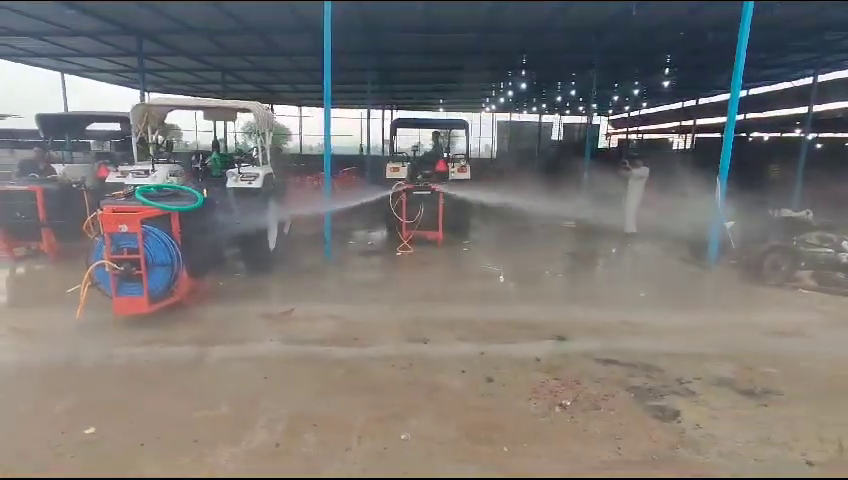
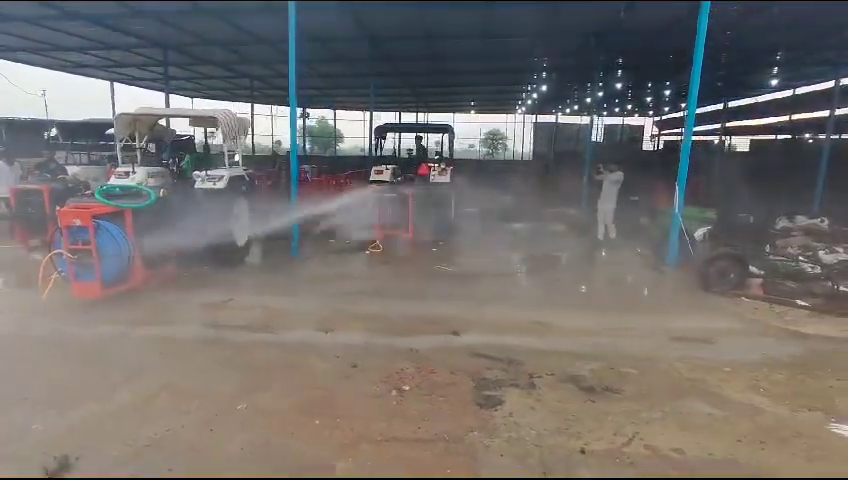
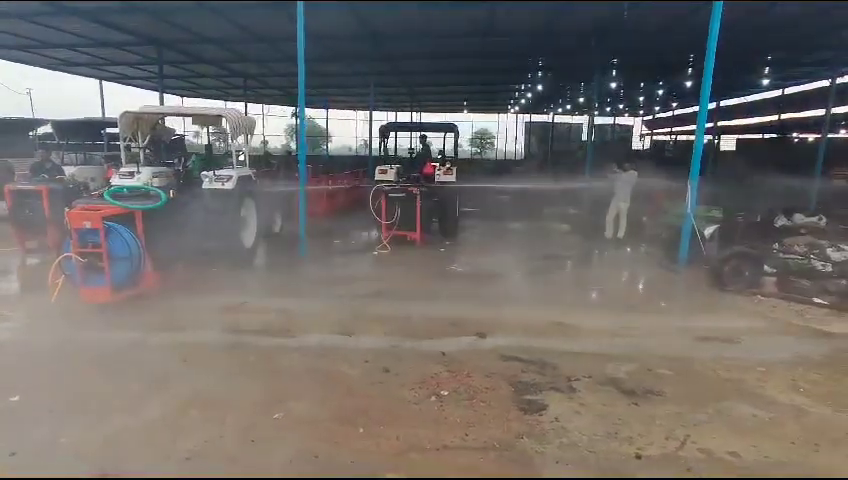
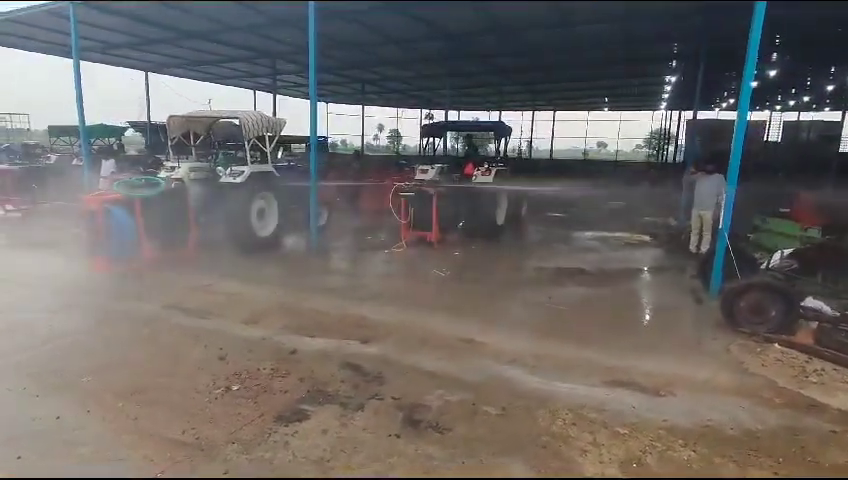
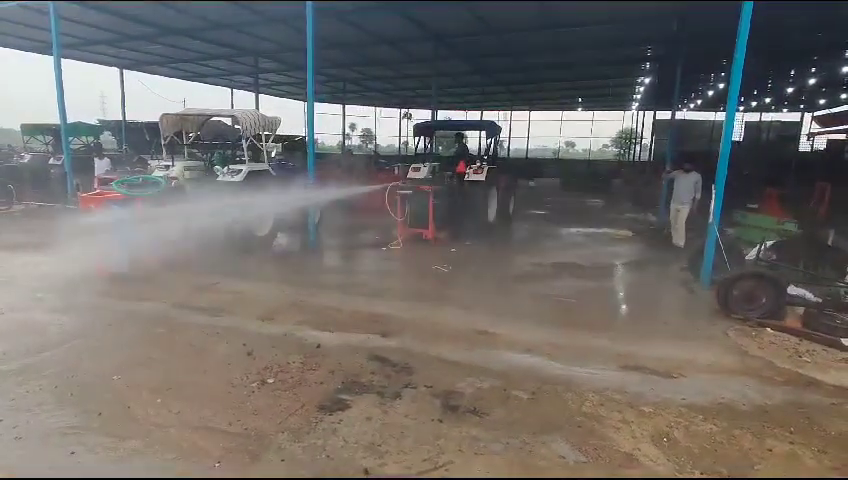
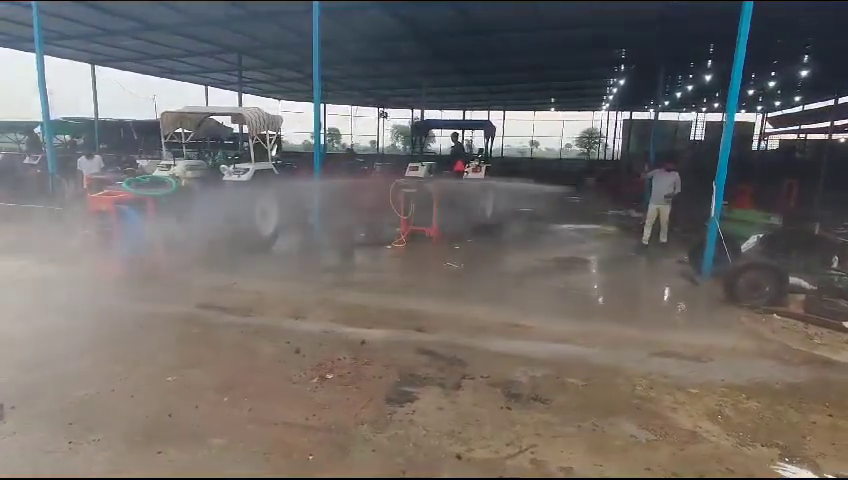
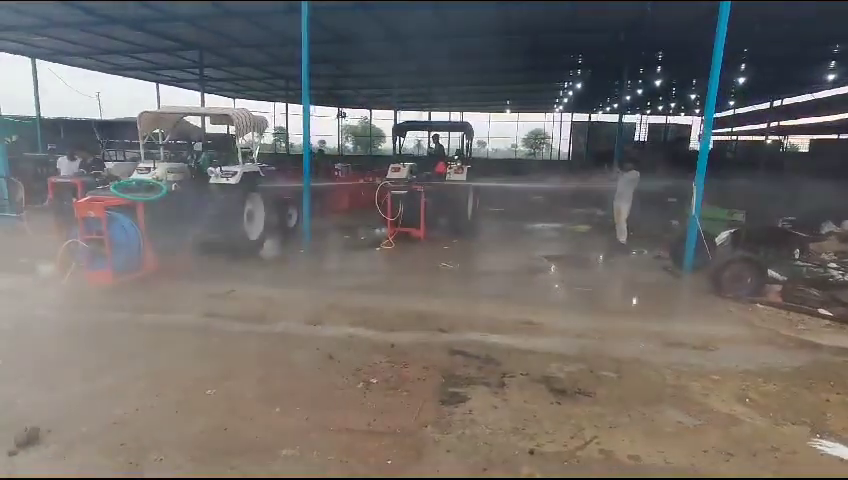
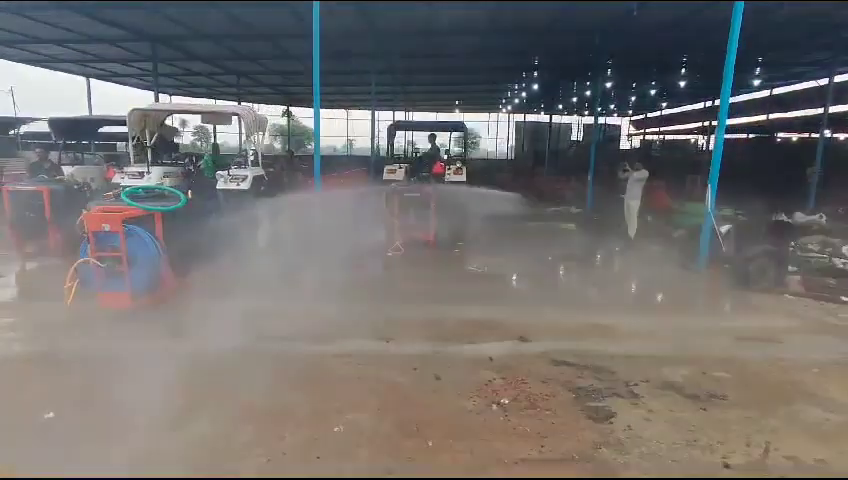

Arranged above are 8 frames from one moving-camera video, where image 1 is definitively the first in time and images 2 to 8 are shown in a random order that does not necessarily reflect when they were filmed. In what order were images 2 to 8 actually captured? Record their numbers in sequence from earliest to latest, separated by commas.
8, 3, 2, 7, 6, 5, 4
